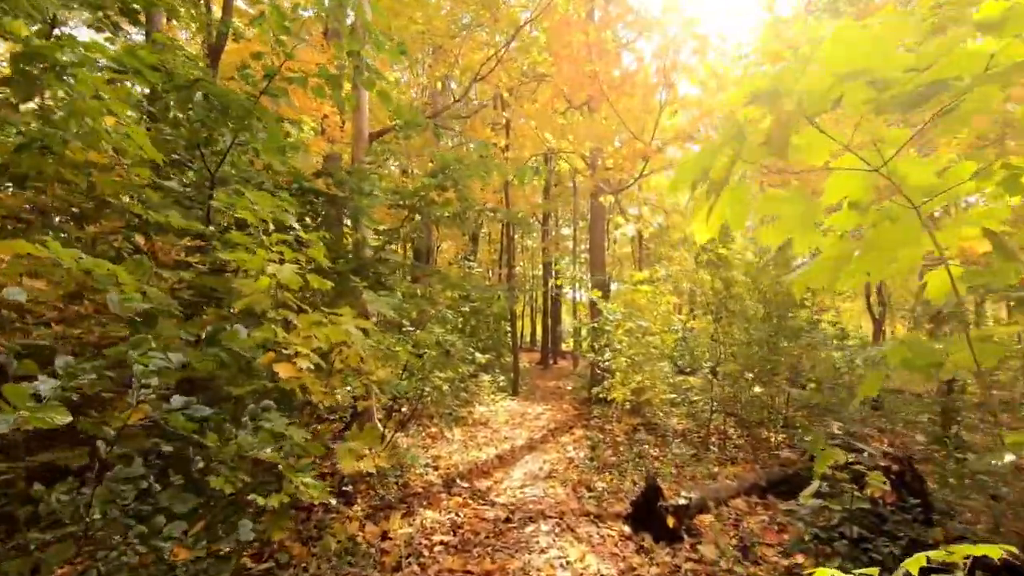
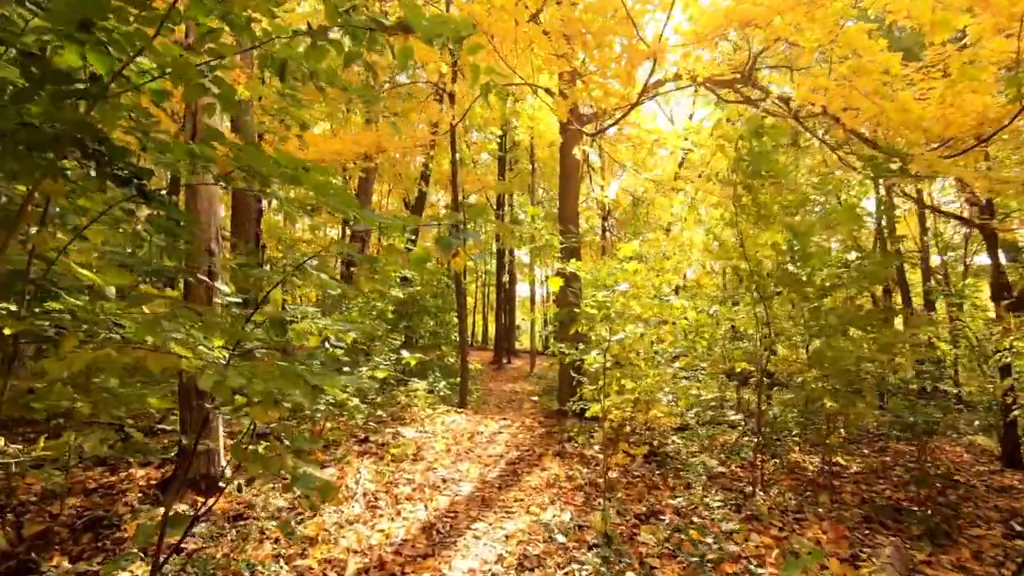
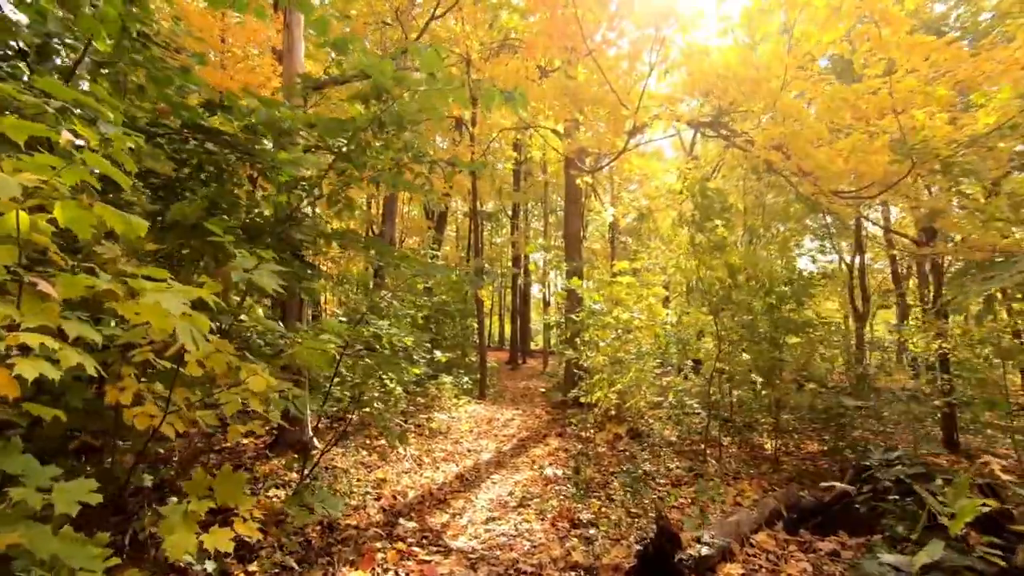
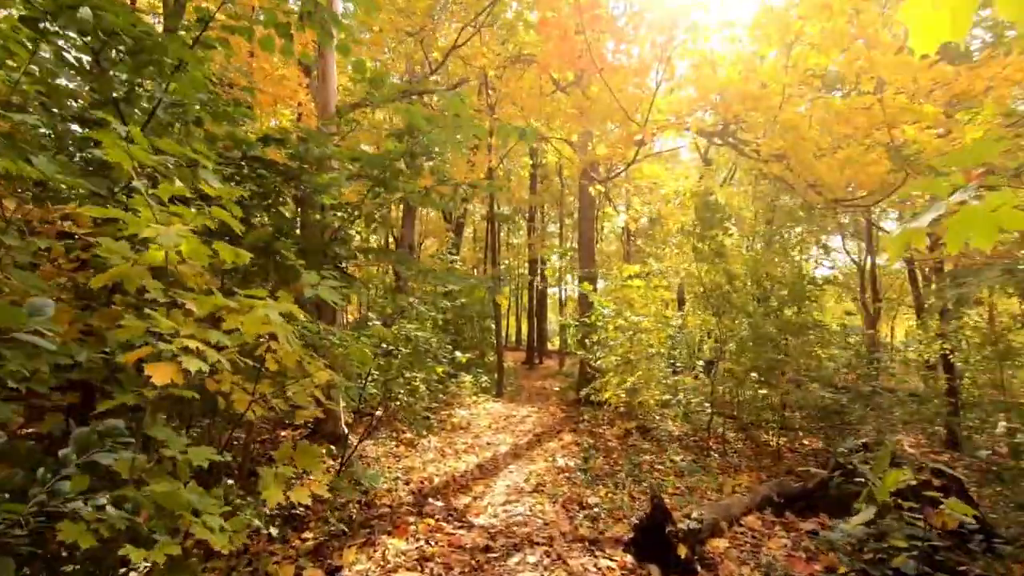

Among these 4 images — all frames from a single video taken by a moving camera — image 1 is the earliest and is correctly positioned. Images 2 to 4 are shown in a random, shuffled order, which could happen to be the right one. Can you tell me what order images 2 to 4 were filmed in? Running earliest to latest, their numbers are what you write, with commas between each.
4, 3, 2
